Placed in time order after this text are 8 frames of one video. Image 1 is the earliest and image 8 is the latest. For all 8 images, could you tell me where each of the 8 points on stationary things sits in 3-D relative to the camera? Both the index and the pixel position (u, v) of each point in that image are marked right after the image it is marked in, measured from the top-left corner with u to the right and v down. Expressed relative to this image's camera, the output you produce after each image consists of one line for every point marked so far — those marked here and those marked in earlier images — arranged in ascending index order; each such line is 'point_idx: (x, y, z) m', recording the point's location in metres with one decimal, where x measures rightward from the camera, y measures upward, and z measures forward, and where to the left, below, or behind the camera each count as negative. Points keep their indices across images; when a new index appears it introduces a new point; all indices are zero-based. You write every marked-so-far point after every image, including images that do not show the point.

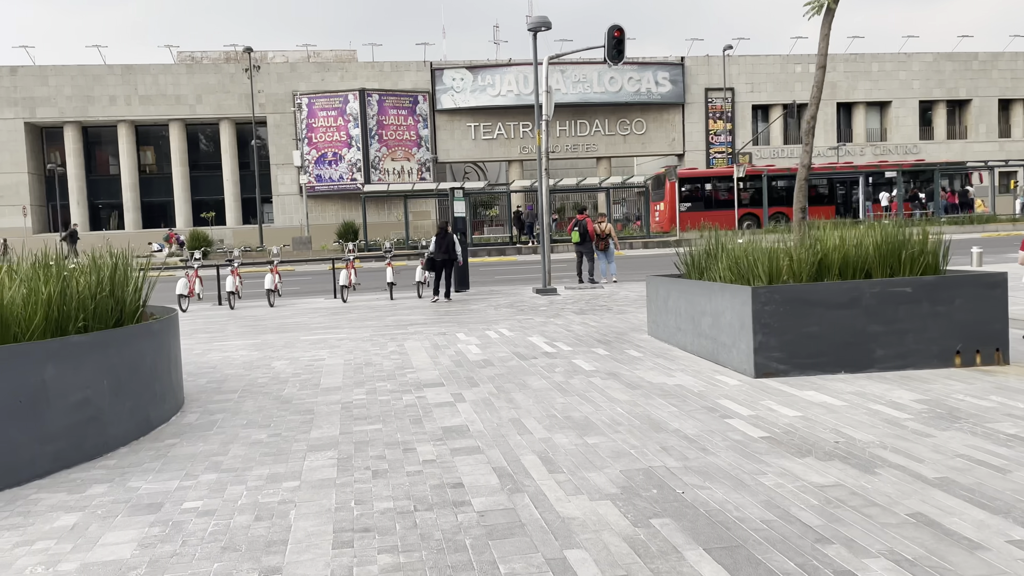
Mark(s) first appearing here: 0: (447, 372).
0: (-0.7, -0.9, +8.5) m
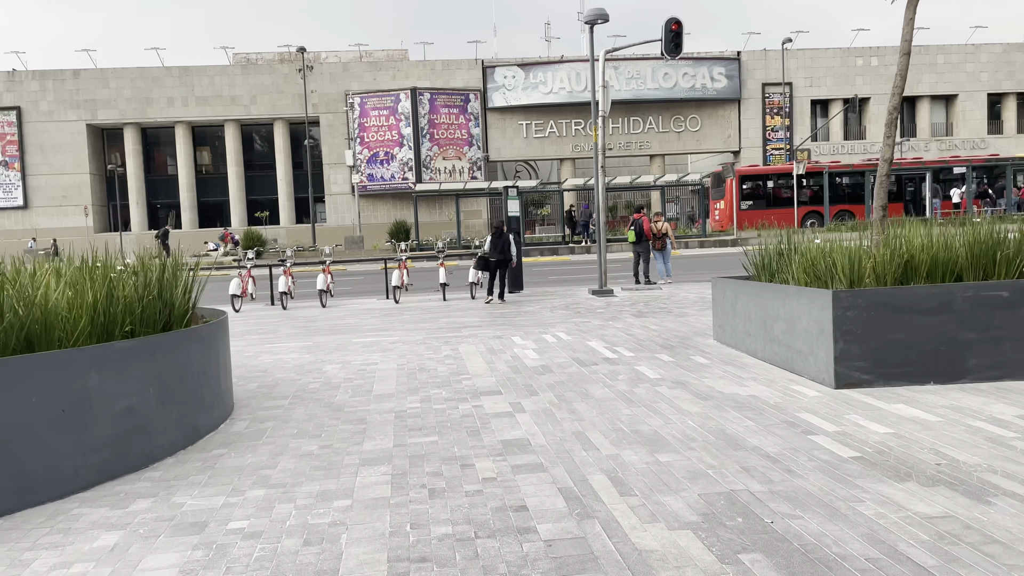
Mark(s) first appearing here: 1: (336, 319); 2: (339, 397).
0: (-0.1, -0.9, +8.1) m
1: (-3.1, -0.5, +14.1) m
2: (-1.7, -1.0, +7.7) m
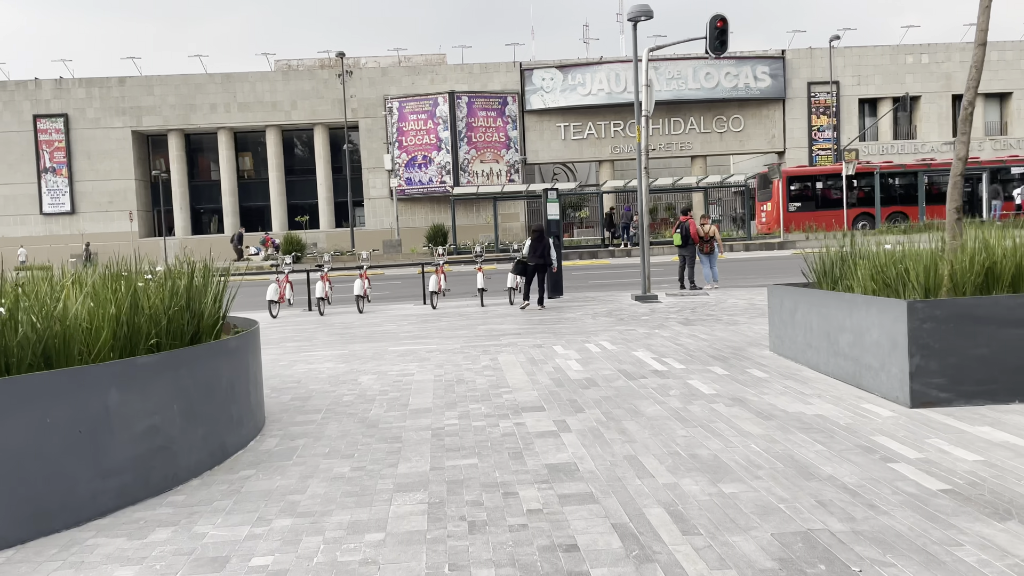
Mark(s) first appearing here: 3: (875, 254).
0: (+0.3, -1.0, +7.7) m
1: (-2.4, -0.7, +13.8) m
2: (-1.3, -1.1, +7.3) m
3: (+3.7, +0.3, +8.2) m
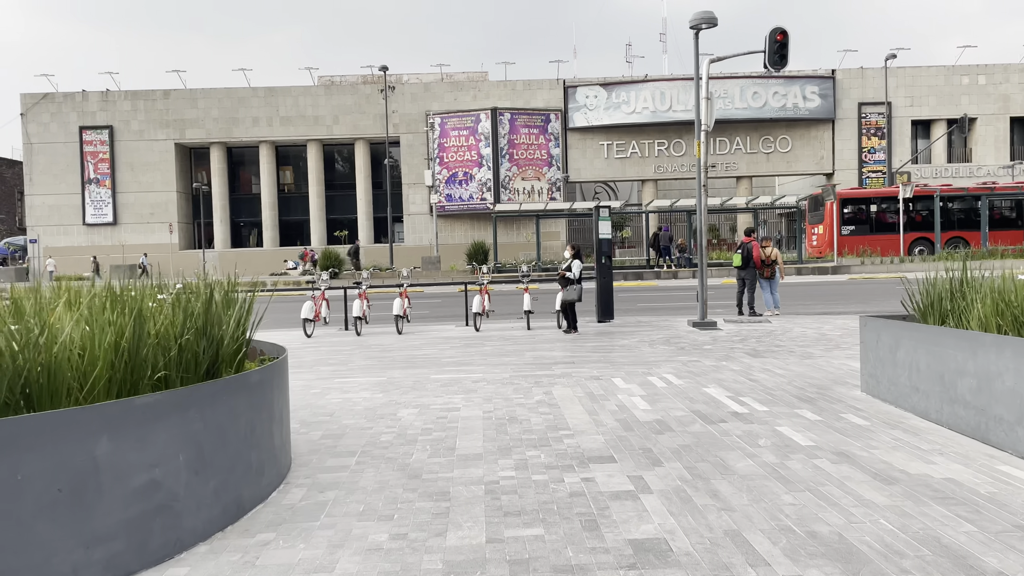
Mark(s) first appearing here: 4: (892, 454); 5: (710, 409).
0: (+0.8, -1.2, +6.6) m
1: (-1.6, -1.0, +12.9) m
2: (-0.8, -1.3, +6.3) m
3: (+4.3, 0.0, +7.0) m
4: (+2.9, -1.3, +6.1) m
5: (+1.9, -1.2, +7.7) m
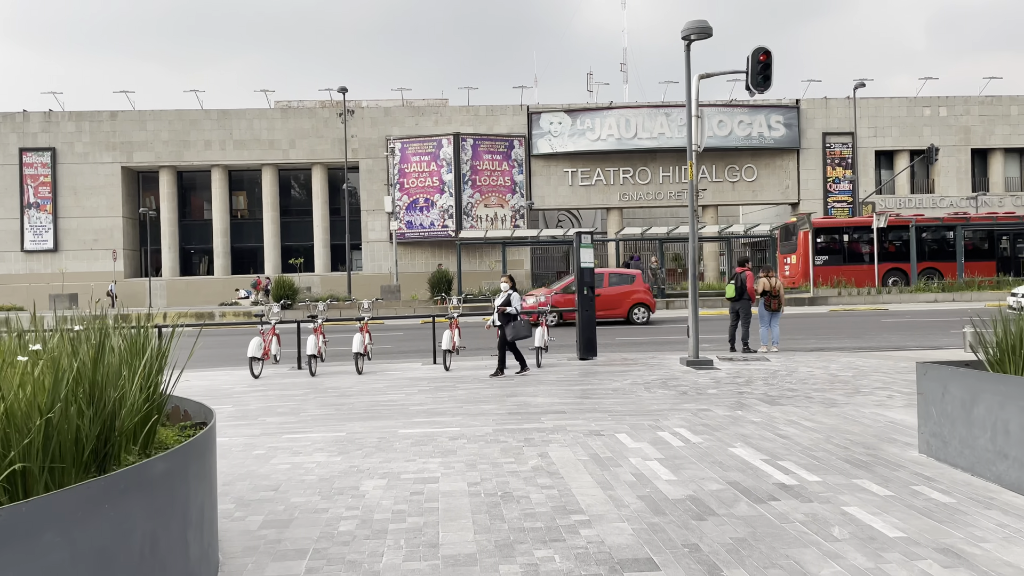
0: (+0.9, -1.5, +5.1) m
1: (-1.9, -1.5, +11.2) m
2: (-0.7, -1.6, +4.7) m
3: (+4.2, -0.3, +5.8) m
4: (+2.9, -1.5, +4.7) m
5: (+1.8, -1.5, +6.3) m
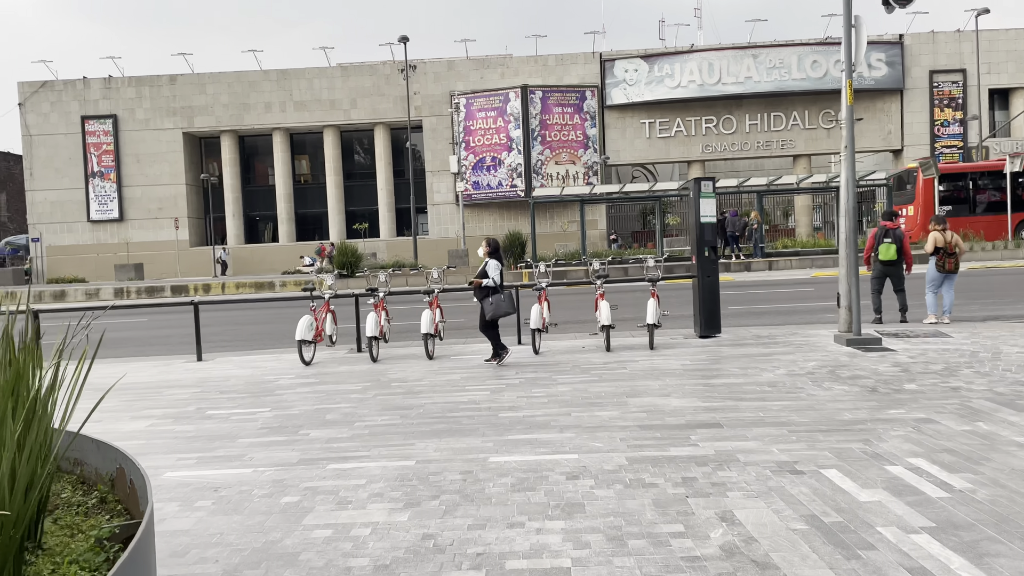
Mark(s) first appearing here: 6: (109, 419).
0: (+1.6, -1.4, +2.4) m
1: (-0.6, -1.1, +8.7) m
2: (0.0, -1.5, +2.1) m
3: (+5.0, -0.1, +2.7) m
4: (+3.6, -1.4, +1.8) m
5: (+2.7, -1.3, +3.4) m
6: (-4.1, -1.3, +8.1) m
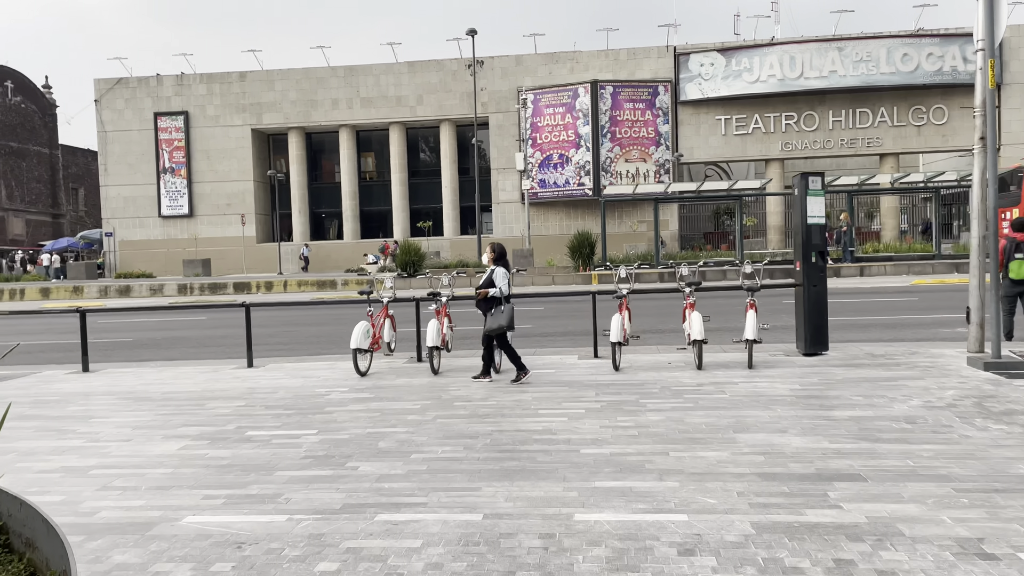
0: (+1.9, -1.5, +1.1) m
1: (+0.1, -1.2, +7.6) m
2: (+0.2, -1.6, +0.9) m
3: (+5.3, -0.3, +1.1) m
4: (+3.8, -1.5, +0.4) m
5: (+3.0, -1.4, +2.0) m
6: (-3.3, -1.3, +7.2) m
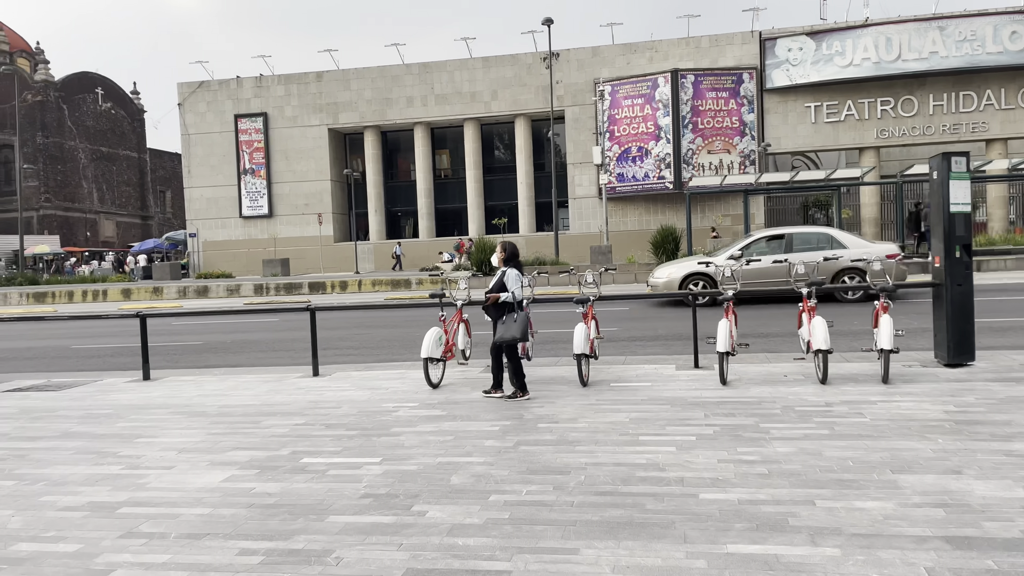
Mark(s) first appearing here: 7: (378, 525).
0: (+2.0, -1.6, -0.2) m
1: (+0.9, -1.2, +6.4) m
2: (+0.4, -1.7, -0.2) m
3: (+5.4, -0.3, -0.5) m
4: (+3.9, -1.6, -1.1) m
5: (+3.3, -1.5, +0.6) m
6: (-2.6, -1.4, +6.3) m
7: (-0.8, -1.4, +4.9) m
